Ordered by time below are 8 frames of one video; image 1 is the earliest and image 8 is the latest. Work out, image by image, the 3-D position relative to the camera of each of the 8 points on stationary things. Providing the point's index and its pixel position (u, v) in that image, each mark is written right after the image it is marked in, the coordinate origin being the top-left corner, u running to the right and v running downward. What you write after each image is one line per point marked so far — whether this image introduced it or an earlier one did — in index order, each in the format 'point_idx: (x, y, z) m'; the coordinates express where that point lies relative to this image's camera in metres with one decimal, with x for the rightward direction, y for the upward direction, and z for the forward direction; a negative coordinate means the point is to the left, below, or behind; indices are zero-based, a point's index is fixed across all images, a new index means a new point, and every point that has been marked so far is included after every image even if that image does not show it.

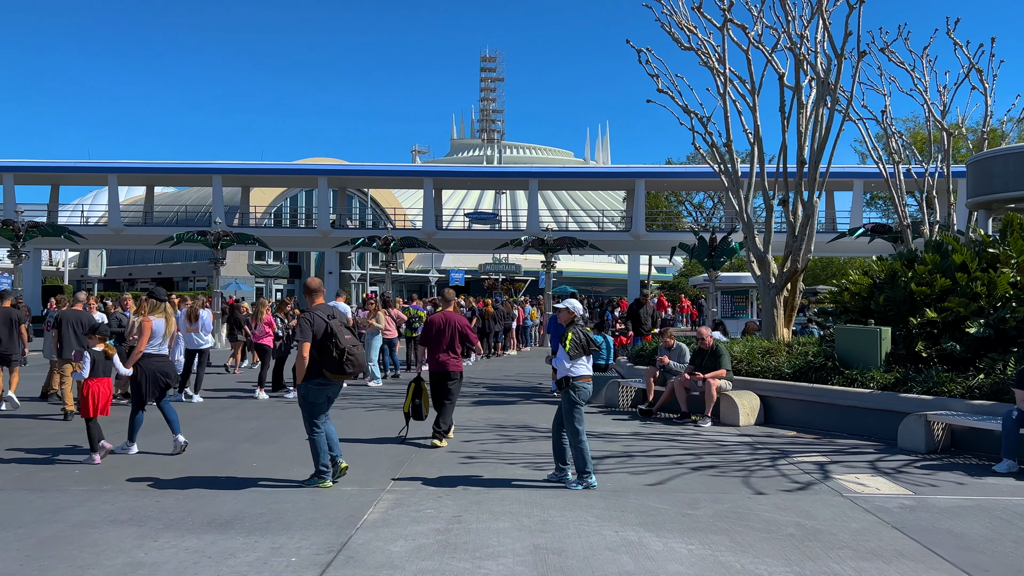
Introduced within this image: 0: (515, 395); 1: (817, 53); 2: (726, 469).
0: (0.0, -1.7, +12.9) m
1: (+4.4, +3.4, +12.0) m
2: (+1.9, -1.6, +7.3) m
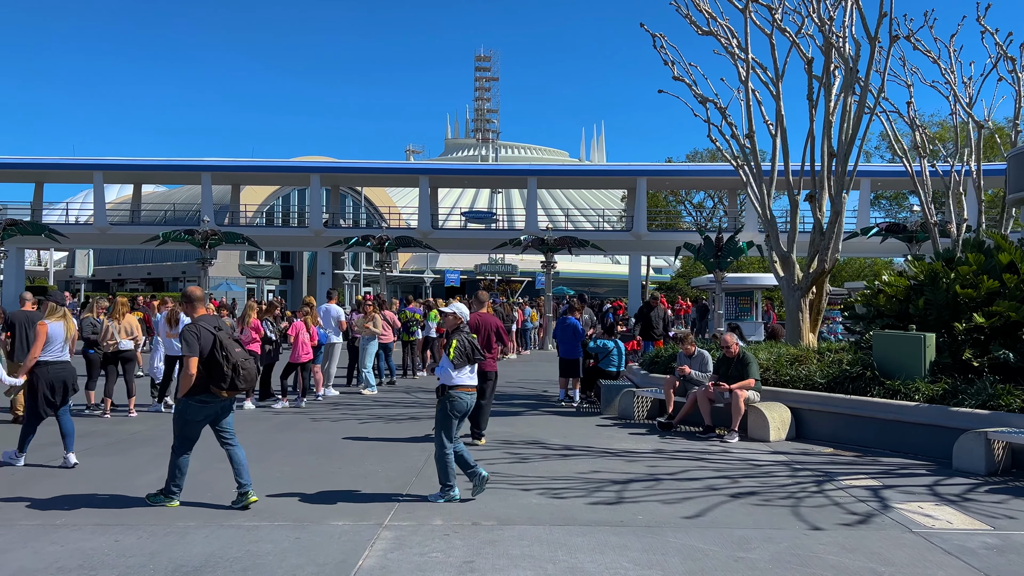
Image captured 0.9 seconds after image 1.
0: (+0.1, -1.7, +12.0) m
1: (+4.5, +3.3, +11.1) m
2: (+2.0, -1.6, +6.4) m
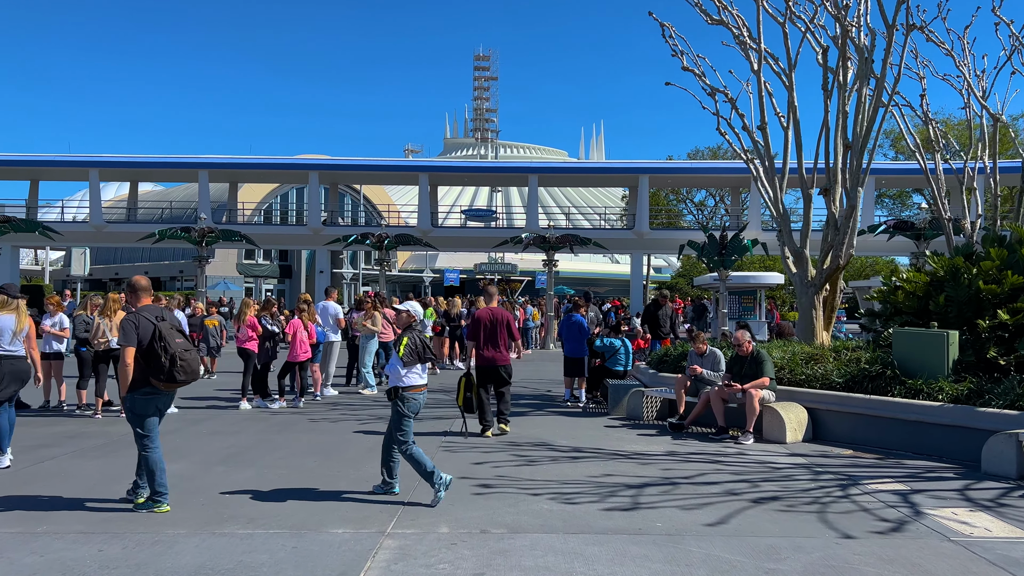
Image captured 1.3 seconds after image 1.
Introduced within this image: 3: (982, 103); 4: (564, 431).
0: (+0.2, -1.7, +11.7) m
1: (+4.6, +3.4, +10.8) m
2: (+2.1, -1.6, +6.1) m
3: (+8.2, +3.2, +14.4) m
4: (+0.6, -1.6, +9.2) m
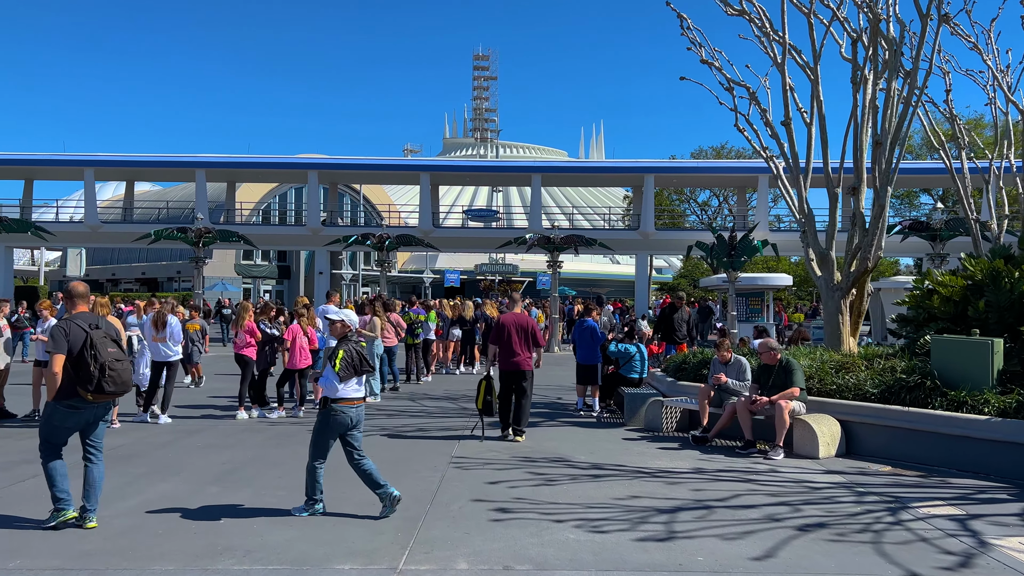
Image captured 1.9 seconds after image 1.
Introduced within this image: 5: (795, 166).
0: (+0.3, -1.7, +11.2) m
1: (+4.7, +3.3, +10.3) m
2: (+2.2, -1.6, +5.6) m
3: (+8.3, +3.2, +13.9) m
4: (+0.7, -1.6, +8.6) m
5: (+3.6, +1.5, +10.5) m
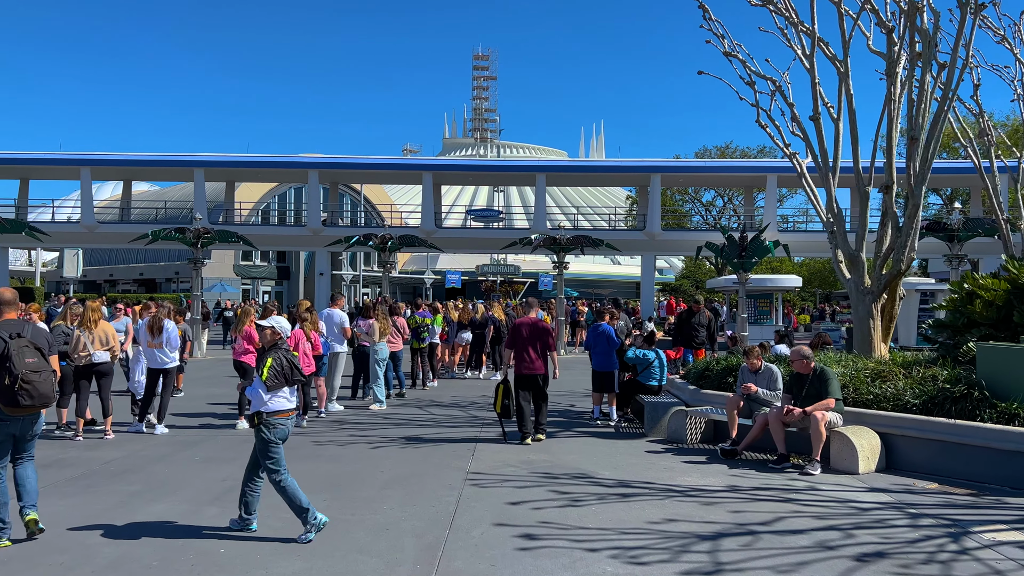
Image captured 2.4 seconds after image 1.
0: (+0.5, -1.7, +10.6) m
1: (+4.9, +3.3, +9.8) m
2: (+2.4, -1.7, +5.1) m
3: (+8.5, +3.1, +13.4) m
4: (+0.9, -1.7, +8.1) m
5: (+3.8, +1.5, +10.0) m
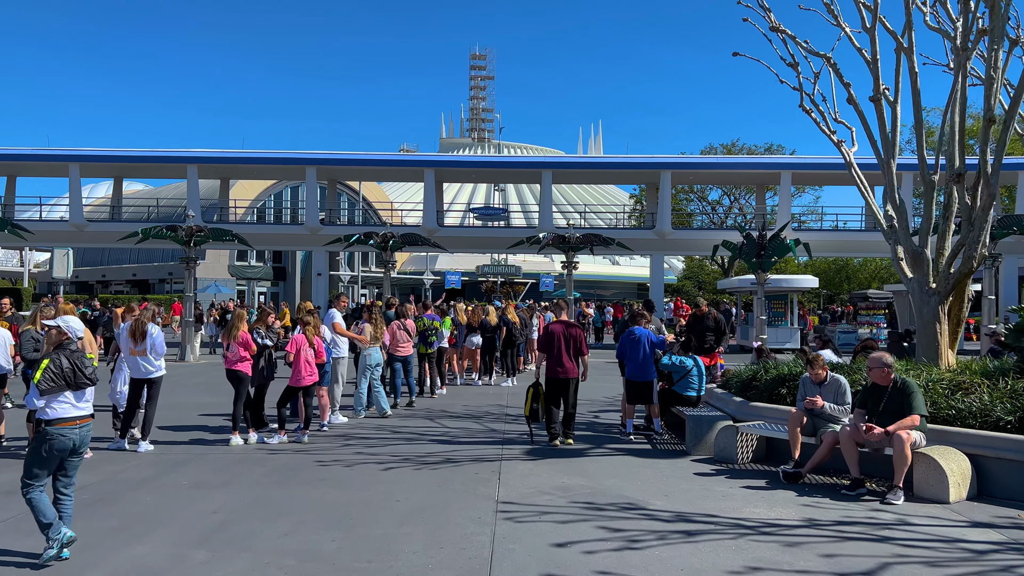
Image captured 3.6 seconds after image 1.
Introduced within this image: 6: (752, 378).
0: (+0.8, -1.8, +9.6) m
1: (+5.2, +3.3, +8.8) m
2: (+2.7, -1.7, +4.1) m
3: (+8.8, +3.1, +12.5) m
4: (+1.2, -1.7, +7.1) m
5: (+4.1, +1.5, +9.0) m
6: (+2.7, -1.0, +9.3) m
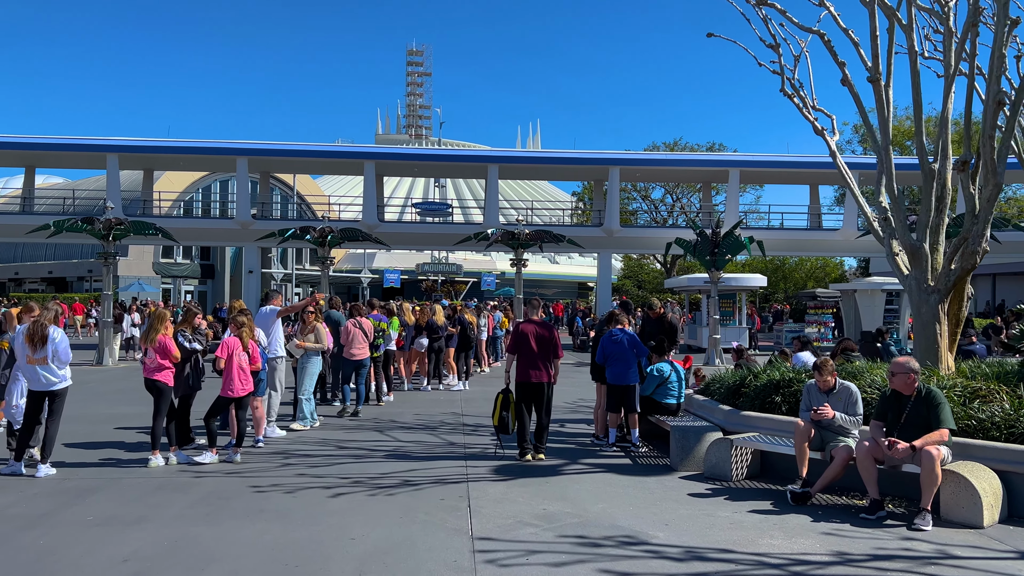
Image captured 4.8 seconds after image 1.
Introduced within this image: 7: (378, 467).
0: (+0.4, -1.7, +8.7) m
1: (+4.8, +3.3, +8.2) m
2: (+2.7, -1.6, +3.3) m
3: (+8.1, +3.2, +12.1) m
4: (+1.0, -1.7, +6.2) m
5: (+3.7, +1.5, +8.3) m
6: (+2.3, -1.0, +8.4) m
7: (-1.3, -1.7, +8.0) m
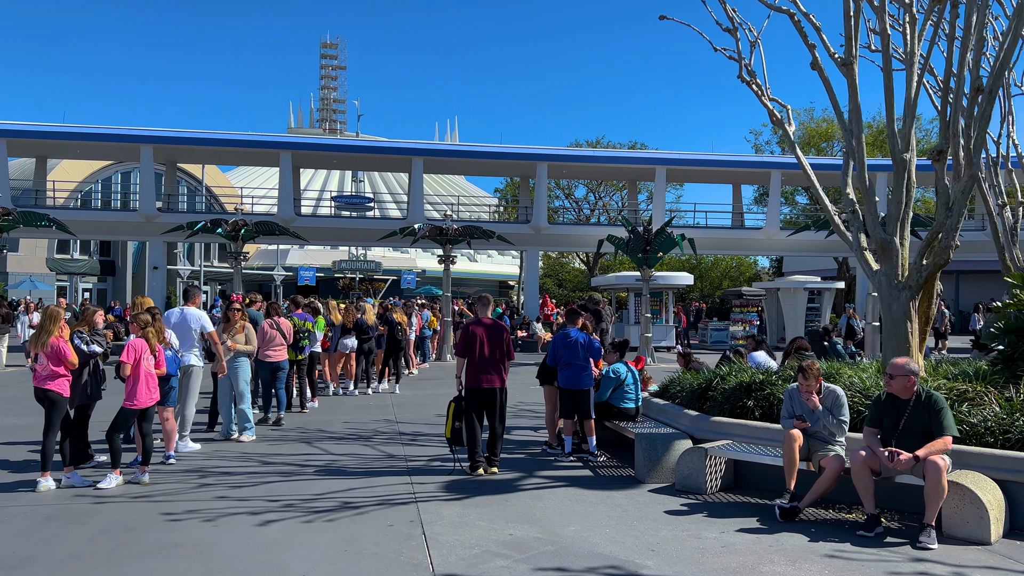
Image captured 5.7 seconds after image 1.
0: (-0.1, -1.7, +7.9) m
1: (+4.4, +3.3, +7.8) m
2: (+2.8, -1.6, +2.8) m
3: (+7.2, +3.2, +12.1) m
4: (+0.7, -1.6, +5.5) m
5: (+3.2, +1.6, +7.9) m
6: (+1.8, -0.9, +7.9) m
7: (-1.7, -1.7, +7.0) m
